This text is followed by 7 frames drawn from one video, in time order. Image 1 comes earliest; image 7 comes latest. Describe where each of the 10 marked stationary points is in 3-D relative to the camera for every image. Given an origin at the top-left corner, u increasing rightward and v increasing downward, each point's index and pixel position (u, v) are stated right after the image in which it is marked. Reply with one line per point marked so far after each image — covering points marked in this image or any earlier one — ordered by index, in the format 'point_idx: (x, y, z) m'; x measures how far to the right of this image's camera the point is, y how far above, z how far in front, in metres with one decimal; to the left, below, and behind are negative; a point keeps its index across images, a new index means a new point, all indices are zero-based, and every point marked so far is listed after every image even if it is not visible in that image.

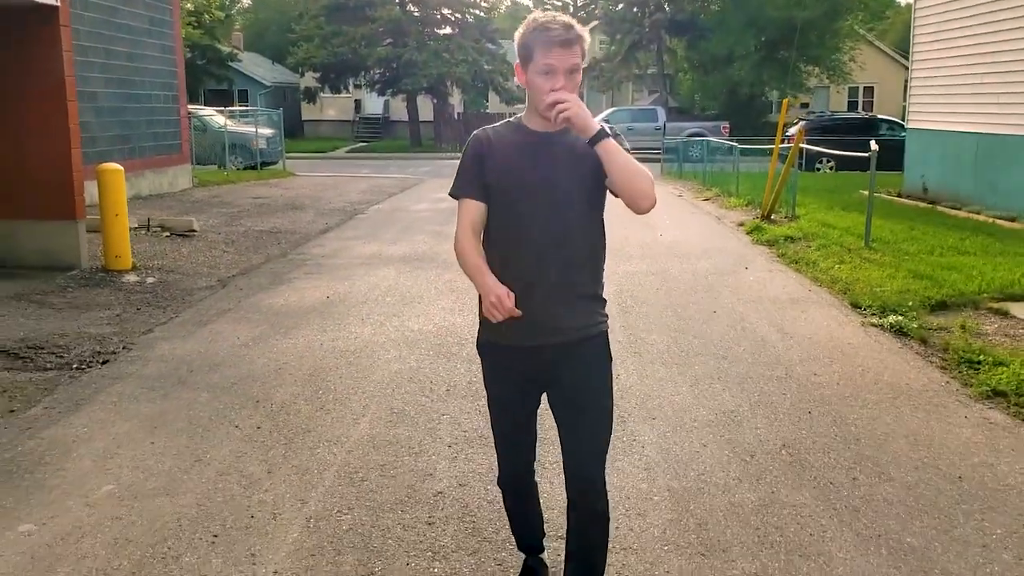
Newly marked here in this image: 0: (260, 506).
0: (-0.9, -0.8, +4.2) m
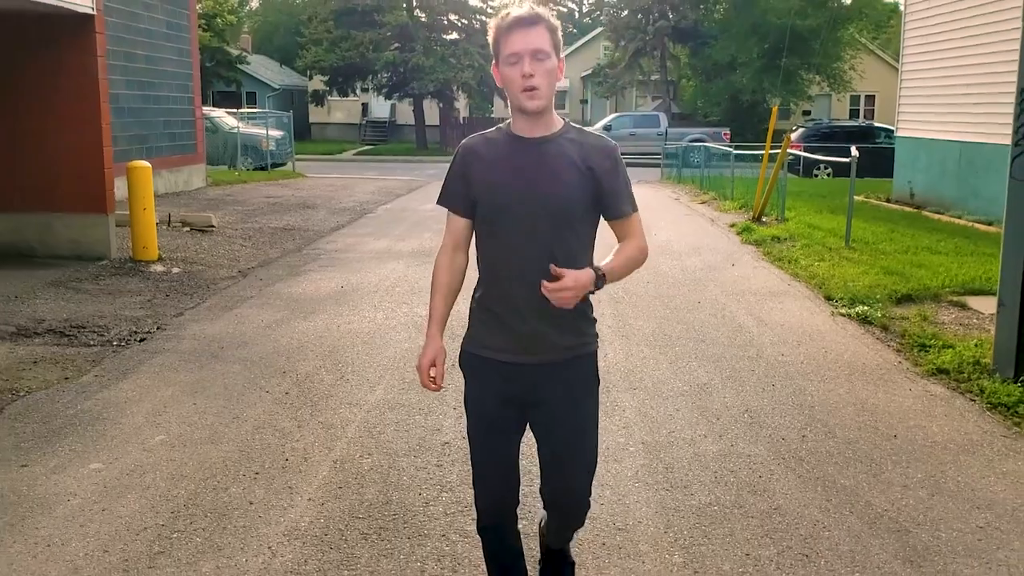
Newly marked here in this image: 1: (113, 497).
0: (-1.0, -0.7, +4.9) m
1: (-1.6, -0.8, +4.4) m
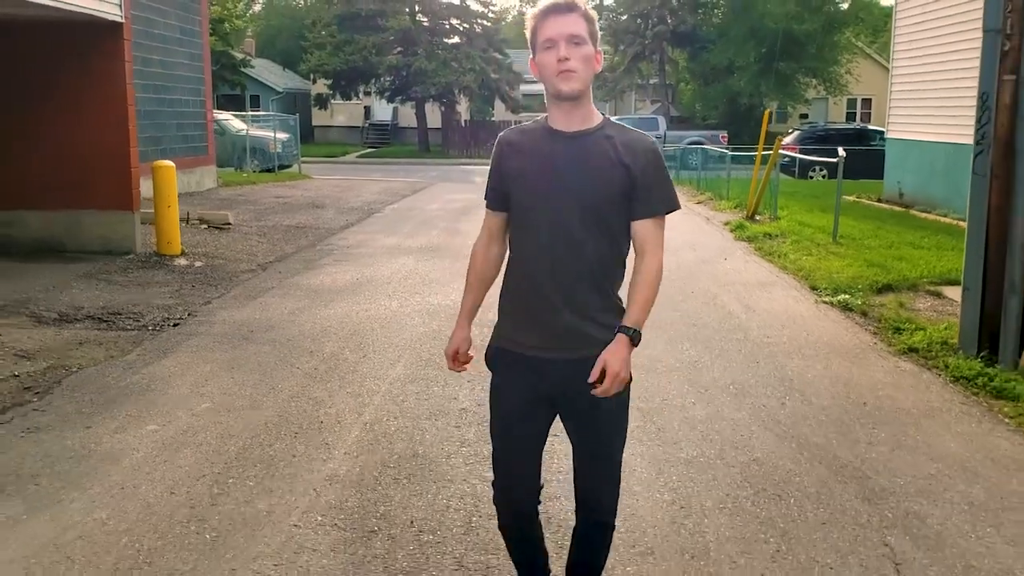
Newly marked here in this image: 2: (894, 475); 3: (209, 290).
0: (-0.9, -0.6, +5.5) m
1: (-1.5, -0.7, +5.0) m
2: (+1.6, -0.8, +4.6) m
3: (-2.6, 0.0, +9.6) m
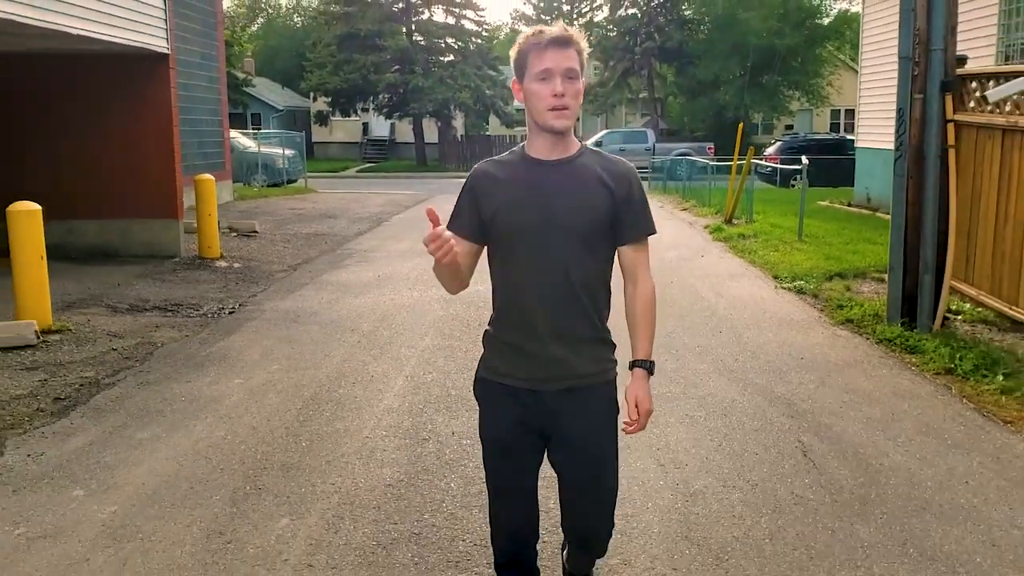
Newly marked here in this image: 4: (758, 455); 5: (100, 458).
0: (-0.8, -0.5, +7.0) m
1: (-1.4, -0.6, +6.5) m
2: (+1.6, -0.6, +6.1) m
3: (-2.6, 0.0, +11.1) m
4: (+1.1, -0.8, +5.1) m
5: (-1.9, -0.8, +5.2) m
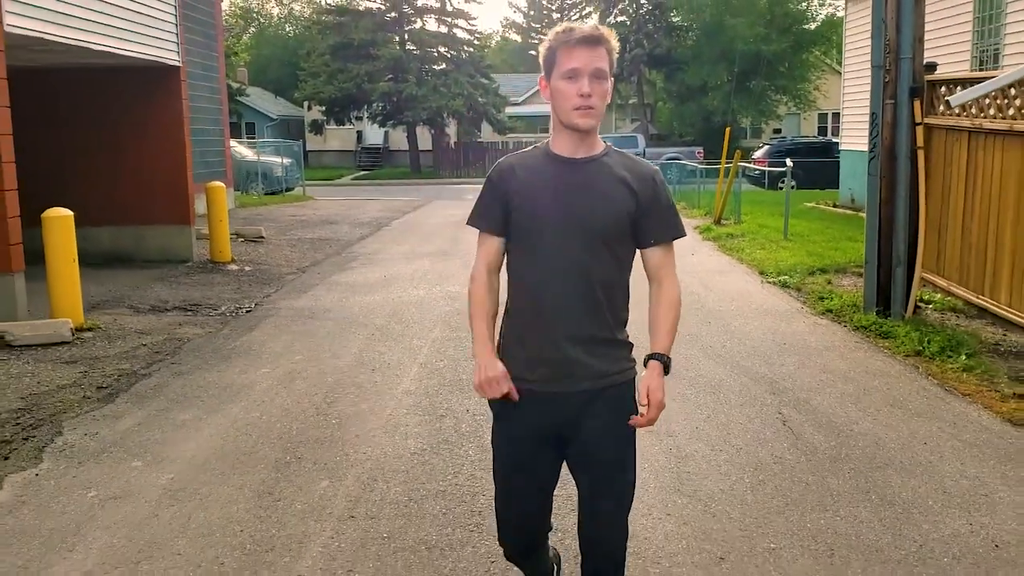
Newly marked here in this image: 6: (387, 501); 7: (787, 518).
0: (-0.8, -0.5, +7.5) m
1: (-1.4, -0.6, +7.0) m
2: (+1.7, -0.5, +6.7) m
3: (-2.6, 0.0, +11.7) m
4: (+1.2, -0.7, +5.7) m
5: (-1.9, -0.8, +5.8) m
6: (-0.5, -0.9, +4.6) m
7: (+1.1, -0.9, +4.3) m
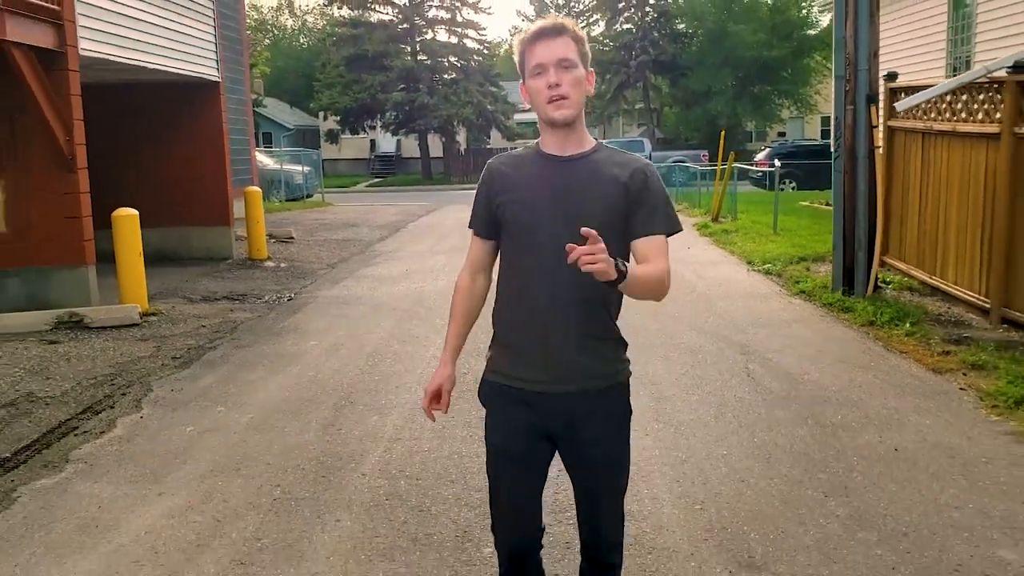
0: (-0.7, -0.4, +8.8) m
1: (-1.3, -0.5, +8.3) m
2: (+1.8, -0.4, +7.9) m
3: (-2.5, +0.1, +12.9) m
4: (+1.2, -0.5, +6.9) m
5: (-1.8, -0.6, +7.1) m
6: (-0.5, -0.7, +5.9) m
7: (+1.1, -0.7, +5.5) m
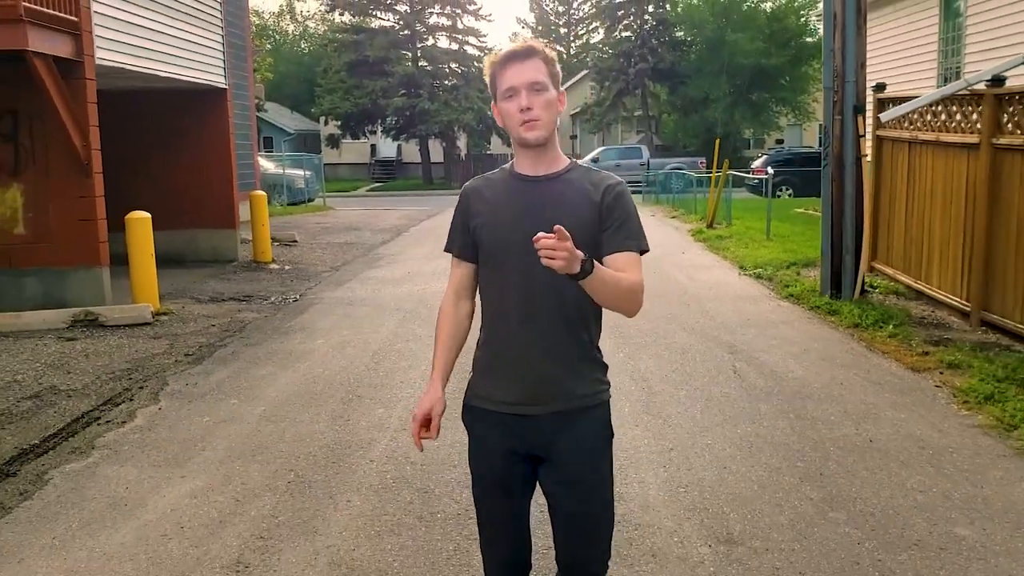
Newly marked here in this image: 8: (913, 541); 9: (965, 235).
0: (-0.7, -0.4, +9.1) m
1: (-1.3, -0.5, +8.6) m
2: (+1.8, -0.4, +8.2) m
3: (-2.5, +0.1, +13.3) m
4: (+1.2, -0.6, +7.2) m
5: (-1.8, -0.6, +7.4) m
6: (-0.5, -0.7, +6.2) m
7: (+1.1, -0.7, +5.9) m
8: (+1.5, -1.0, +4.2) m
9: (+3.6, +0.4, +8.8) m
